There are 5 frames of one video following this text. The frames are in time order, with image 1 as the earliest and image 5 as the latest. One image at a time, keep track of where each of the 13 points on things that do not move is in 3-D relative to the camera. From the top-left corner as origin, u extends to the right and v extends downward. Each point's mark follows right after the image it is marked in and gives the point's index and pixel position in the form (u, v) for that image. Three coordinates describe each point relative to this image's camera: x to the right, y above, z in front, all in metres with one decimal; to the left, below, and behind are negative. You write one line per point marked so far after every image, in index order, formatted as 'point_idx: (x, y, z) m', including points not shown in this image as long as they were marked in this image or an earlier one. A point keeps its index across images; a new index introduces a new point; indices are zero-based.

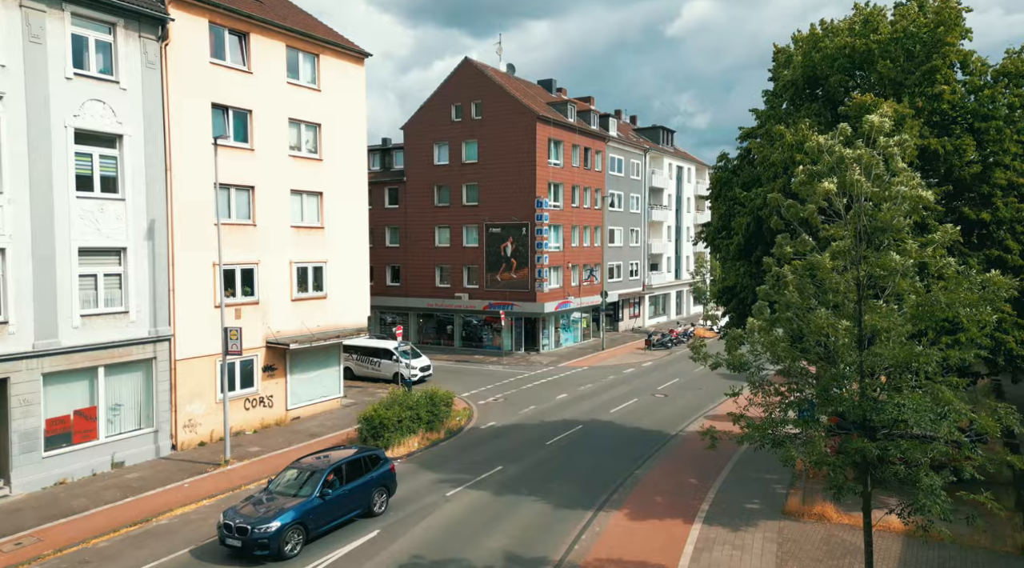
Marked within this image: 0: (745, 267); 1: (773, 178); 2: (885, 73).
0: (+5.5, +0.4, +19.4) m
1: (+5.6, +2.3, +18.1) m
2: (+7.8, +4.4, +17.3) m
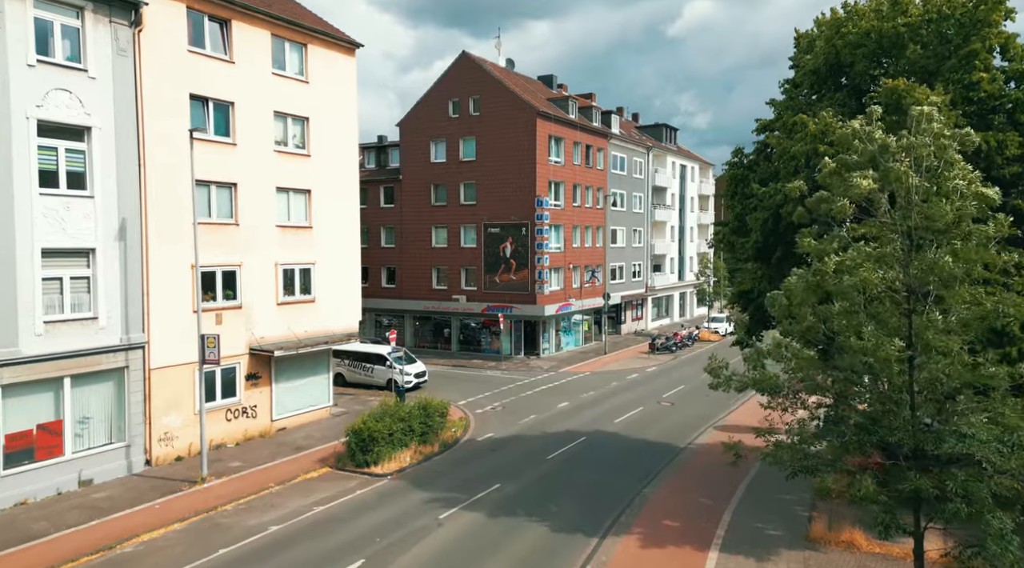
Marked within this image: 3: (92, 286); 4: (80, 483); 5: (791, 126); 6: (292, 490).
0: (+5.4, +0.3, +17.9) m
1: (+5.6, +2.2, +16.5) m
2: (+7.7, +4.3, +15.8) m
3: (-10.1, 0.0, +19.8) m
4: (-10.2, -4.7, +19.5) m
5: (+5.9, +3.3, +17.4) m
6: (-5.3, -5.0, +19.7) m
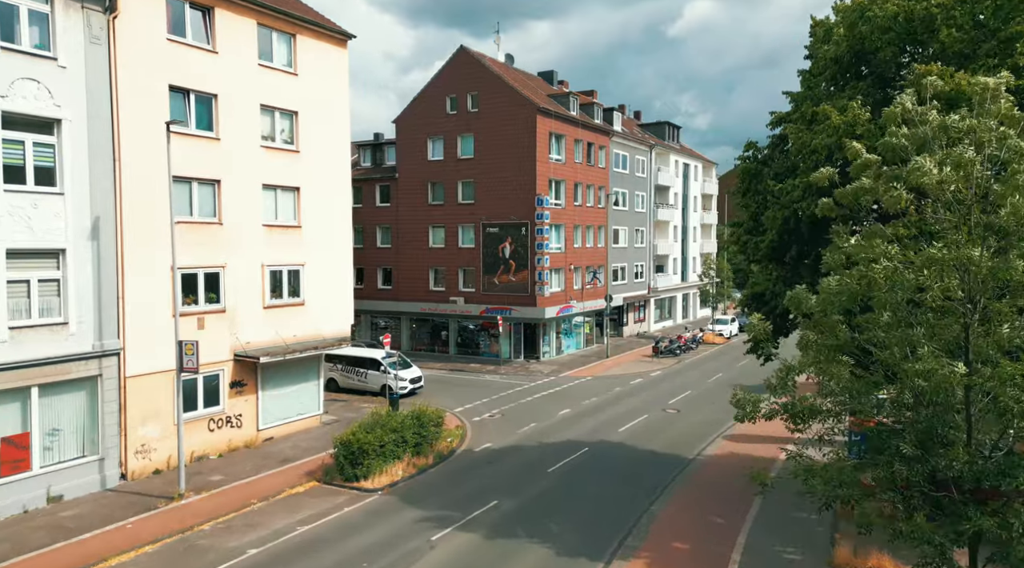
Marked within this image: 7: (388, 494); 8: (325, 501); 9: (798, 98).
0: (+5.4, +0.2, +16.6) m
1: (+5.6, +2.1, +15.3) m
2: (+7.7, +4.3, +14.5) m
3: (-10.2, -0.1, +18.6) m
4: (-10.3, -4.8, +18.3) m
5: (+5.9, +3.3, +16.2) m
6: (-5.3, -5.0, +18.5) m
7: (-3.0, -5.0, +19.5) m
8: (-4.3, -5.0, +19.0) m
9: (+6.2, +4.0, +17.7) m
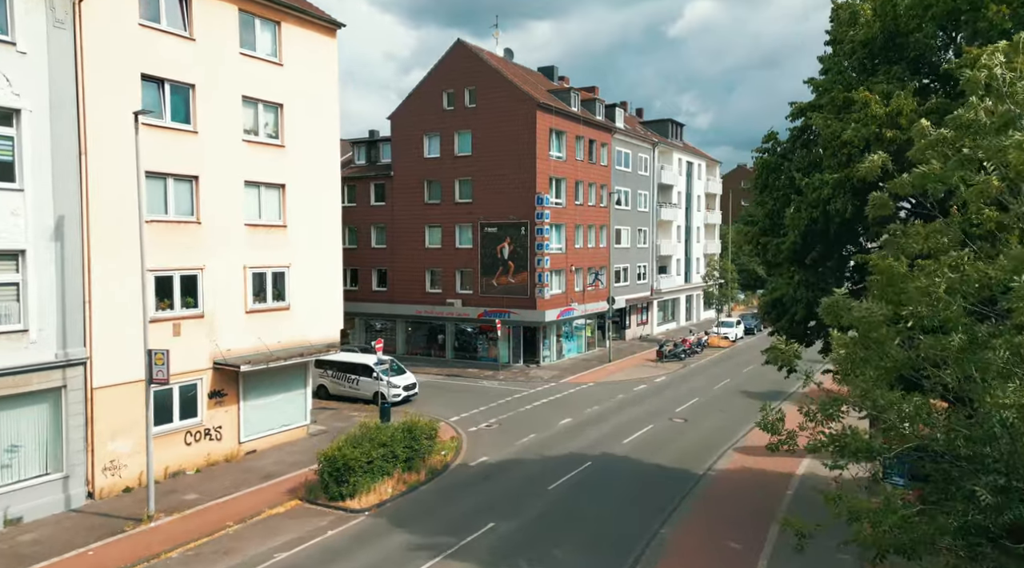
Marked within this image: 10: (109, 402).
0: (+5.3, +0.1, +15.2) m
1: (+5.5, +2.0, +13.8) m
2: (+7.6, +4.2, +13.1) m
3: (-10.2, -0.2, +17.1) m
4: (-10.3, -4.9, +16.8) m
5: (+5.8, +3.2, +14.7) m
6: (-5.4, -5.1, +17.0) m
7: (-3.0, -5.1, +18.1) m
8: (-4.4, -5.1, +17.5) m
9: (+6.1, +3.9, +16.3) m
10: (-9.2, -2.7, +18.7) m
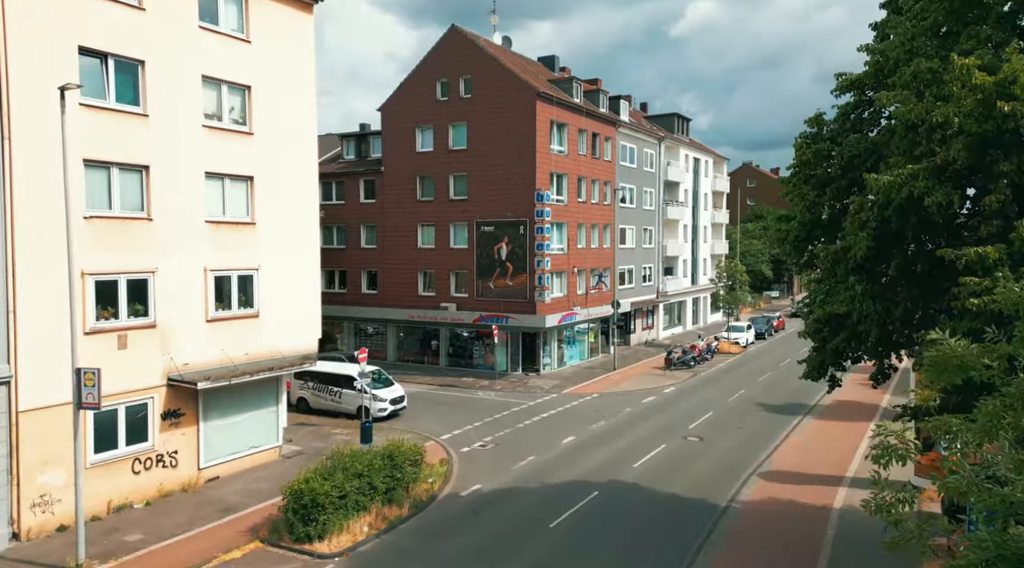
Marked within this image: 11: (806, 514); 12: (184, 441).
0: (+5.2, 0.0, +12.5) m
1: (+5.4, +1.9, +11.2) m
2: (+7.6, +4.1, +10.4) m
3: (-10.3, -0.3, +14.5) m
4: (-10.4, -5.0, +14.2) m
5: (+5.7, +3.1, +12.1) m
6: (-5.5, -5.2, +14.4) m
7: (-3.1, -5.2, +15.4) m
8: (-4.5, -5.2, +14.9) m
9: (+6.0, +3.8, +13.6) m
10: (-9.3, -2.8, +16.1) m
11: (+6.5, -5.1, +18.1) m
12: (-7.7, -3.7, +19.2) m
